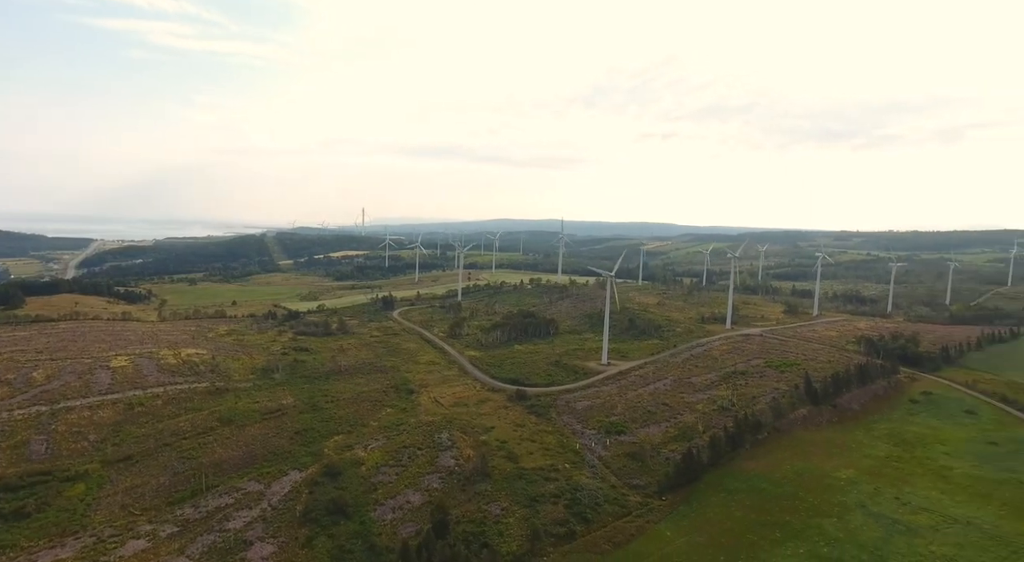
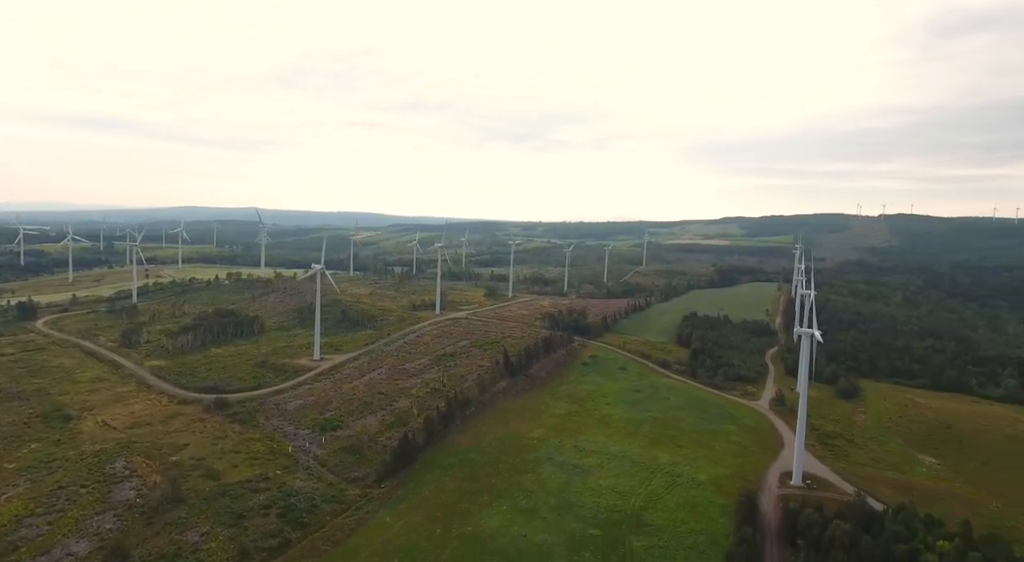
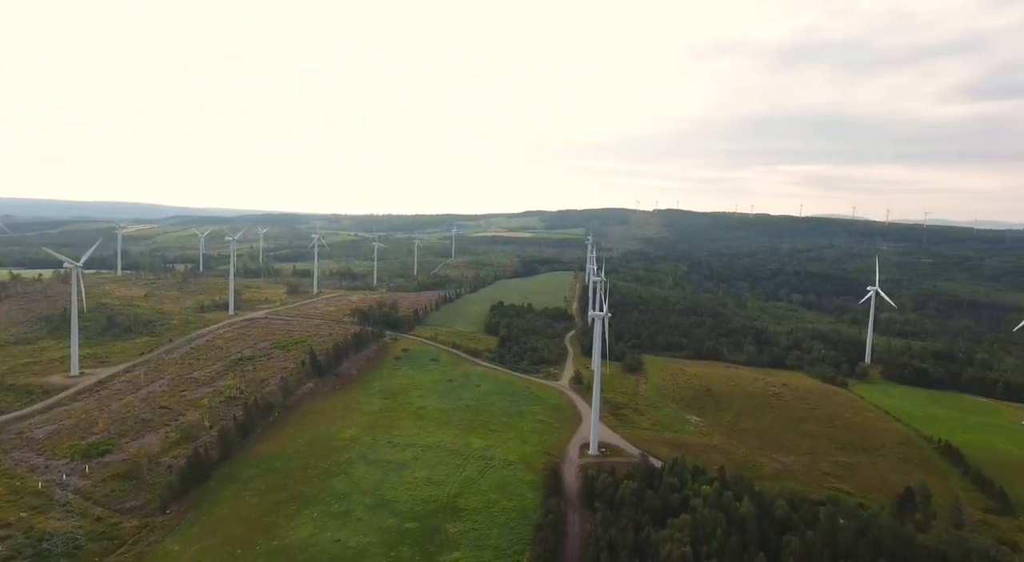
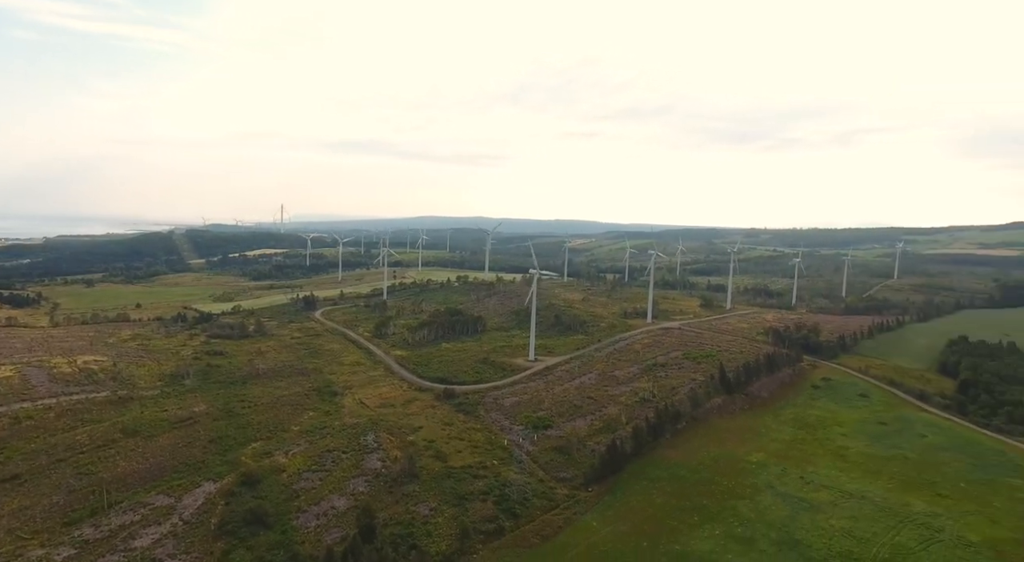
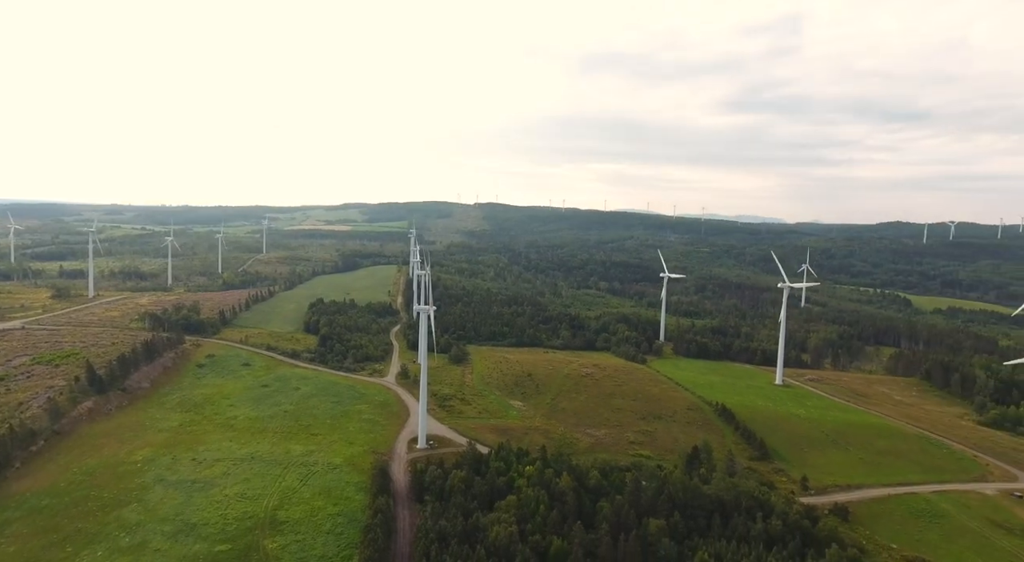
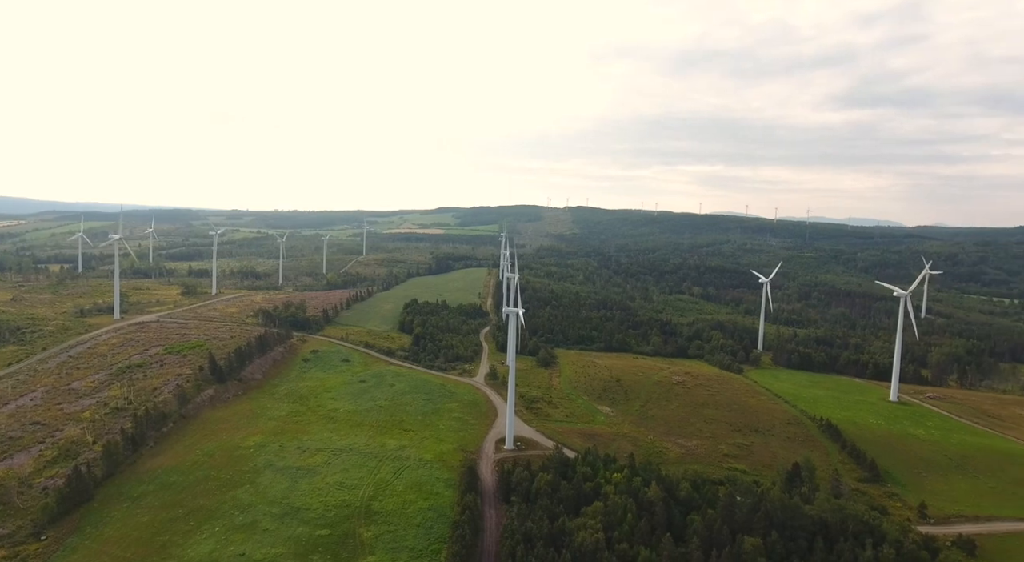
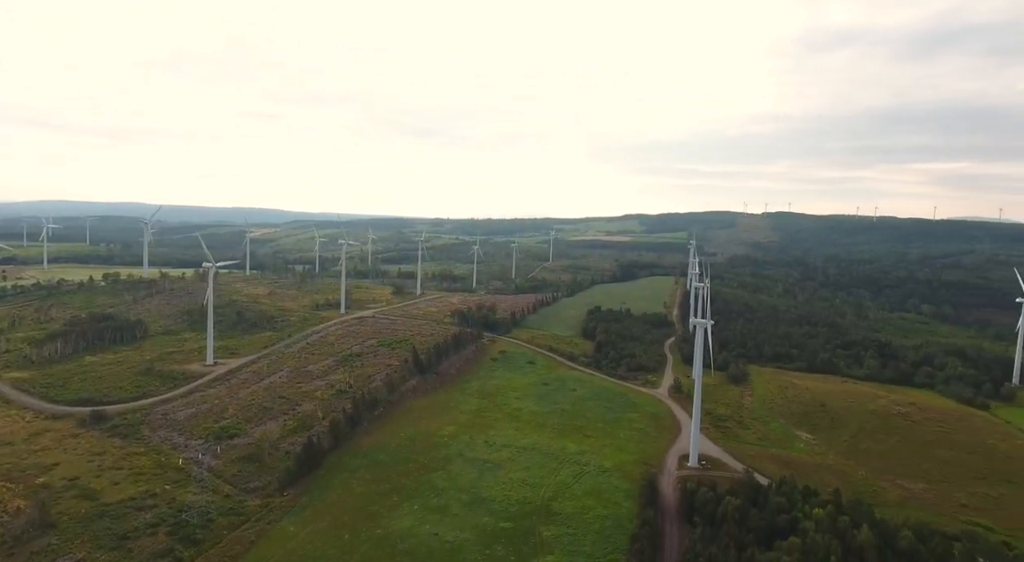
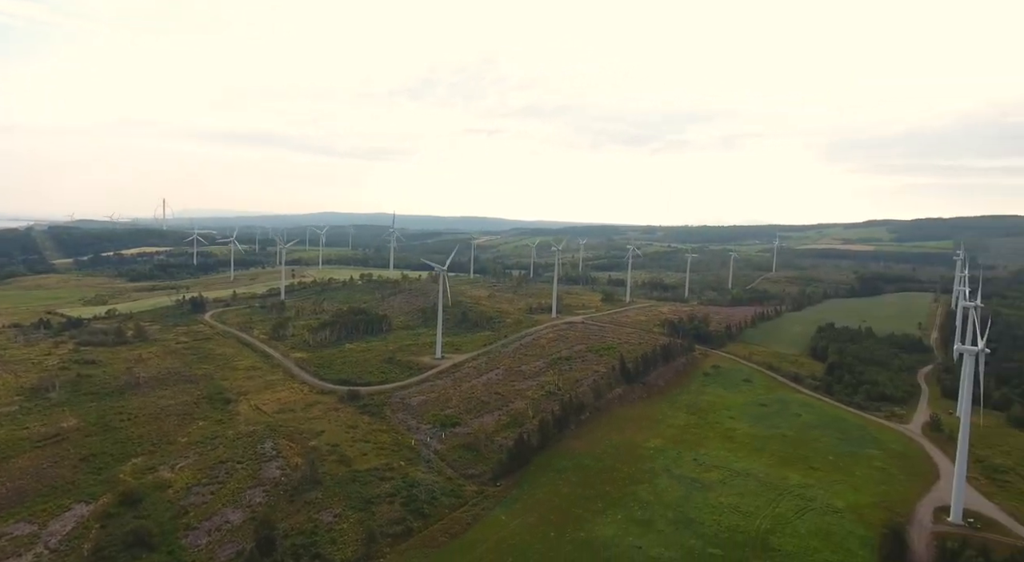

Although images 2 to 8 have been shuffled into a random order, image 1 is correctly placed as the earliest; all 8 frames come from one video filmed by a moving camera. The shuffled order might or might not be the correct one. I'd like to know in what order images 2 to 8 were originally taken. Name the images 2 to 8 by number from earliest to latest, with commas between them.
4, 8, 2, 7, 3, 6, 5
